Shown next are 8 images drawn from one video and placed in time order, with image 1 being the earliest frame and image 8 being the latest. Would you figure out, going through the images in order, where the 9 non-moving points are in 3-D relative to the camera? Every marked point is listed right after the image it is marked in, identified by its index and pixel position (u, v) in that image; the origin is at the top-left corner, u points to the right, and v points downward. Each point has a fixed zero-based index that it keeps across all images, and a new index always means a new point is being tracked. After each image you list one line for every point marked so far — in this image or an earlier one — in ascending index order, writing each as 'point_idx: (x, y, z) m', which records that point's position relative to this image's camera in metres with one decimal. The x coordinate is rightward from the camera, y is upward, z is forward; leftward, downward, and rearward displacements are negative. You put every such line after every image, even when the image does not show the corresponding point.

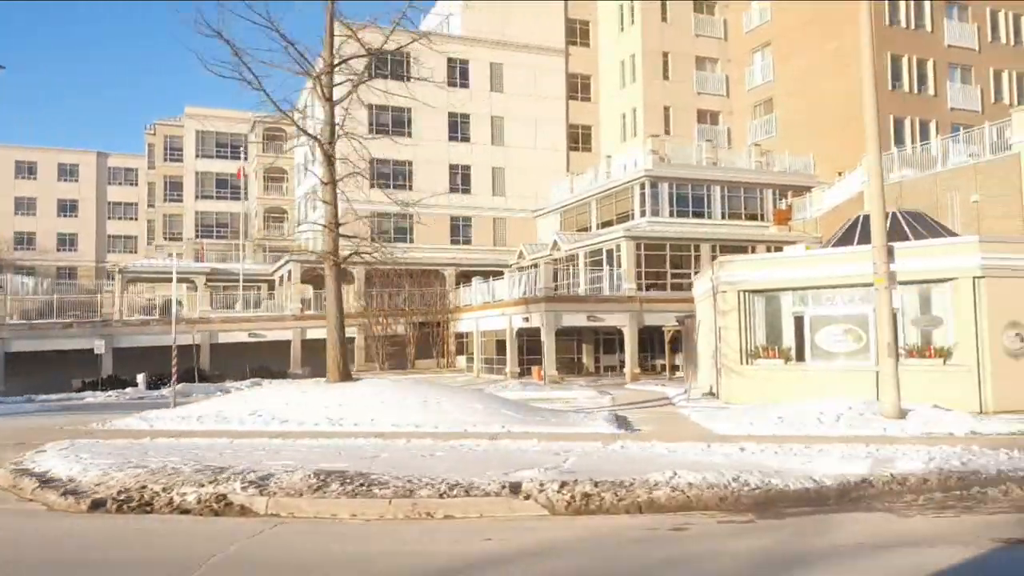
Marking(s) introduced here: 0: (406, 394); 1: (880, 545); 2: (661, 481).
0: (-1.6, -1.6, +14.0) m
1: (+2.3, -1.7, +6.0) m
2: (+1.2, -1.6, +7.8) m
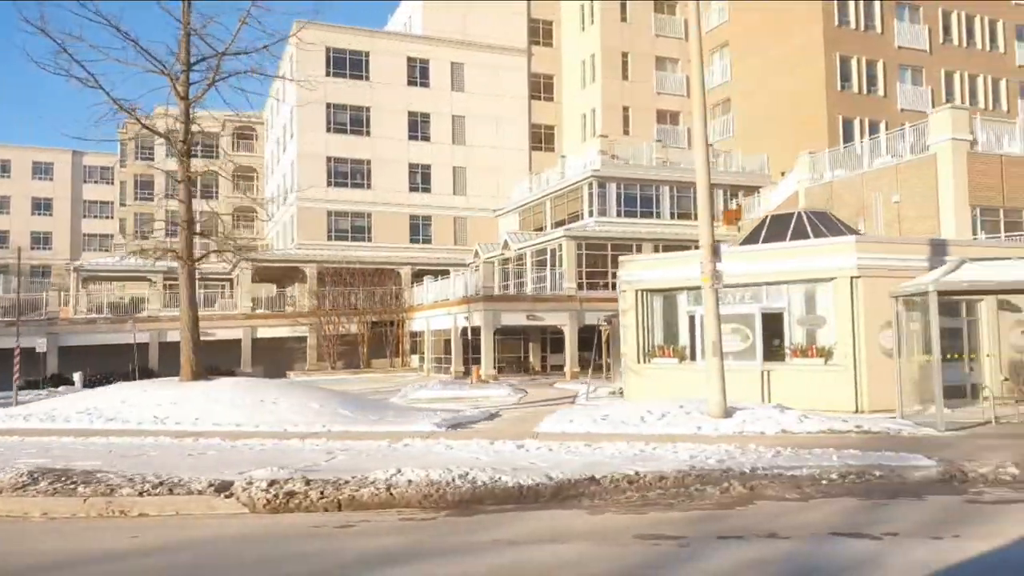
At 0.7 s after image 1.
0: (-4.0, -1.6, +14.0) m
1: (0.0, -1.7, +6.1) m
2: (-1.1, -1.6, +7.8) m
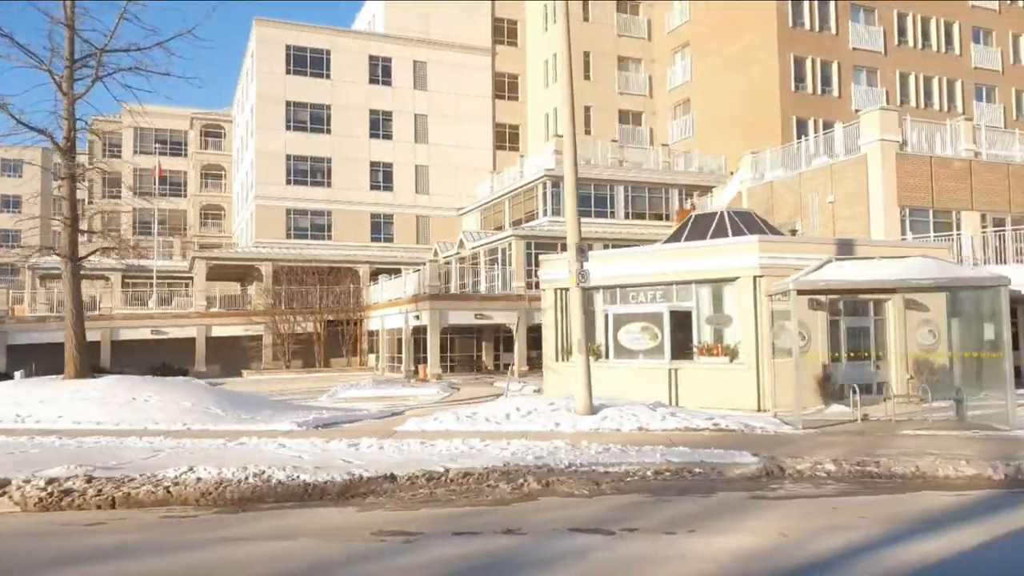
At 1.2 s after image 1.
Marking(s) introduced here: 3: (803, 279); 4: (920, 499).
0: (-5.9, -1.6, +14.0) m
1: (-1.7, -1.6, +6.1) m
2: (-2.9, -1.6, +7.8) m
3: (+4.0, +0.1, +12.7) m
4: (+3.4, -1.8, +8.0) m
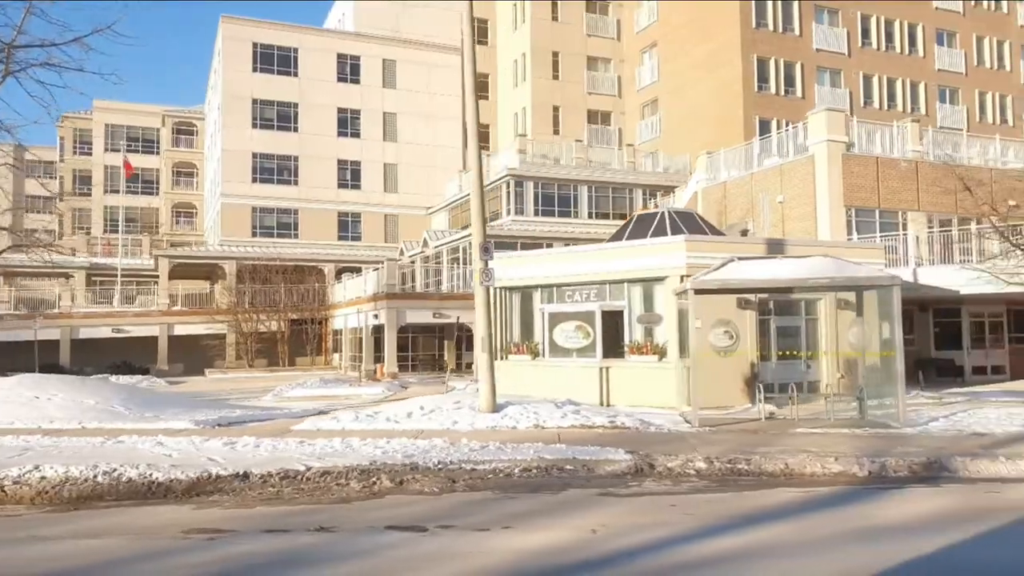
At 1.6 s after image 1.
0: (-7.3, -1.5, +13.8) m
1: (-3.0, -1.6, +6.0) m
2: (-4.2, -1.6, +7.8) m
3: (+2.6, +0.2, +12.8) m
4: (+2.2, -1.8, +8.1) m
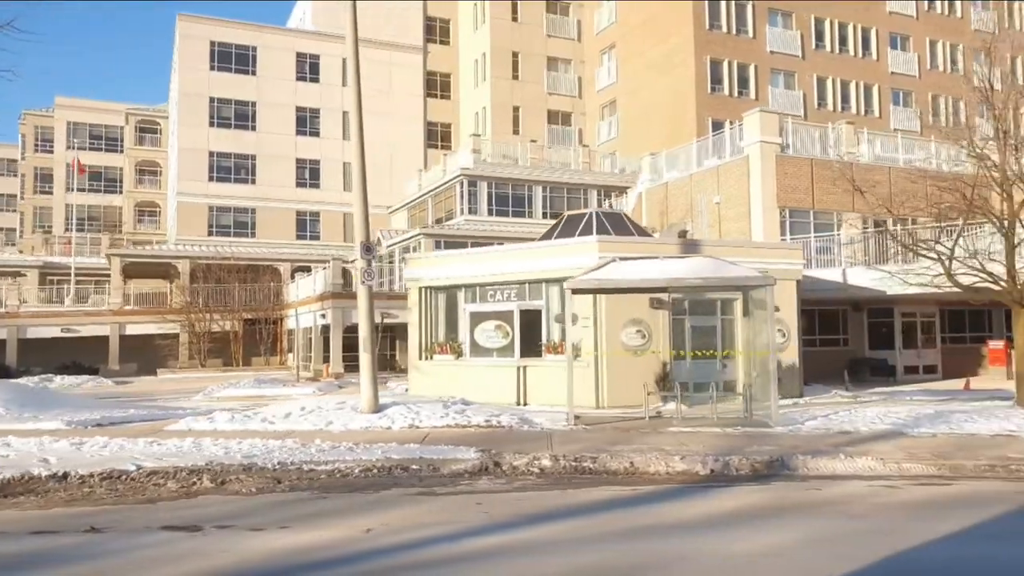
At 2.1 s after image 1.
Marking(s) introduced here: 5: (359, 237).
0: (-9.0, -1.5, +13.6) m
1: (-4.5, -1.6, +5.9) m
2: (-5.7, -1.5, +7.6) m
3: (+1.0, +0.2, +12.8) m
4: (+0.6, -1.8, +8.1) m
5: (-2.1, +0.7, +13.0) m
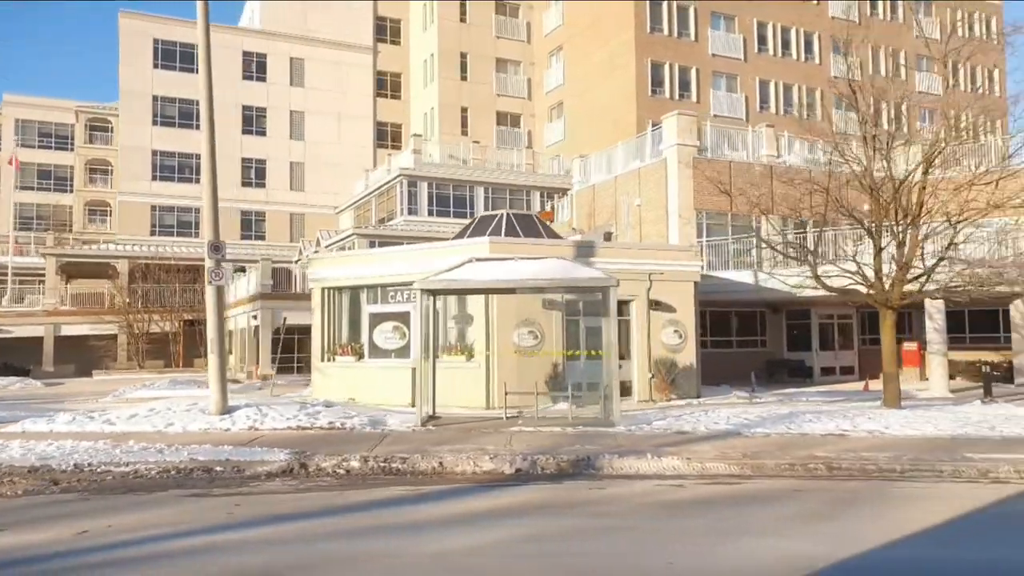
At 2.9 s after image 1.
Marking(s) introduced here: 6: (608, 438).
0: (-11.1, -1.5, +13.3) m
1: (-6.3, -1.6, +5.7) m
2: (-7.6, -1.5, +7.4) m
3: (-1.1, +0.2, +12.8) m
4: (-1.3, -1.8, +8.1) m
5: (-4.2, +0.7, +12.9) m
6: (+1.2, -1.8, +11.1) m
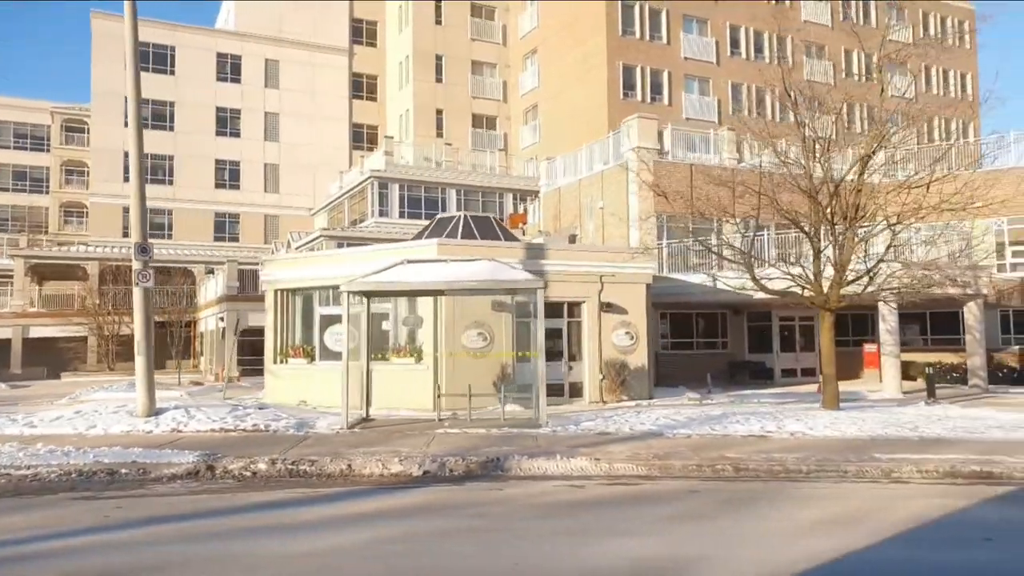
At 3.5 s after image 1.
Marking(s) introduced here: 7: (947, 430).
0: (-12.1, -1.5, +13.1) m
1: (-7.2, -1.6, +5.6) m
2: (-8.5, -1.5, +7.3) m
3: (-2.1, +0.1, +12.8) m
4: (-2.2, -1.8, +8.1) m
5: (-5.2, +0.7, +12.9) m
6: (+0.2, -1.8, +11.2) m
7: (+5.9, -1.9, +12.7) m
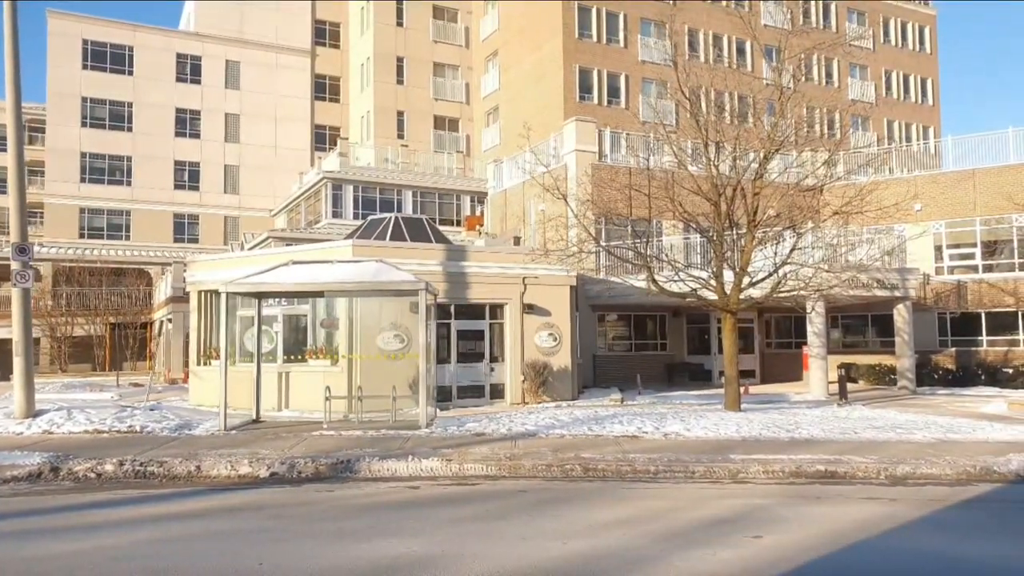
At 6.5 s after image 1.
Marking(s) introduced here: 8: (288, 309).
0: (-13.7, -1.5, +12.8) m
1: (-8.6, -1.6, +5.4) m
2: (-10.0, -1.5, +7.1) m
3: (-3.7, +0.1, +12.7) m
4: (-3.7, -1.8, +8.0) m
5: (-6.8, +0.7, +12.7) m
6: (-1.4, -1.8, +11.1) m
7: (+4.3, -2.0, +12.8) m
8: (-5.0, -0.5, +20.4) m
